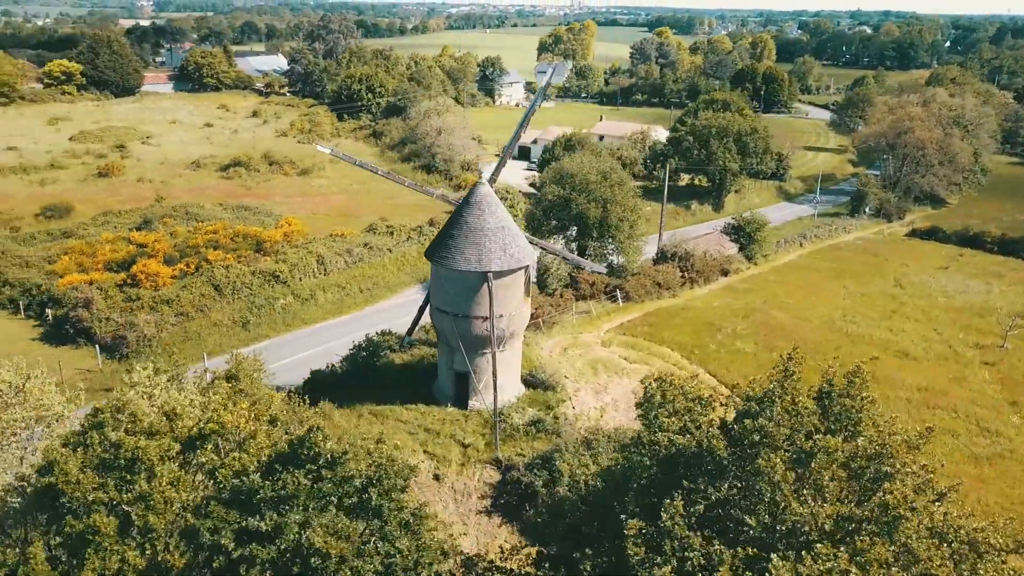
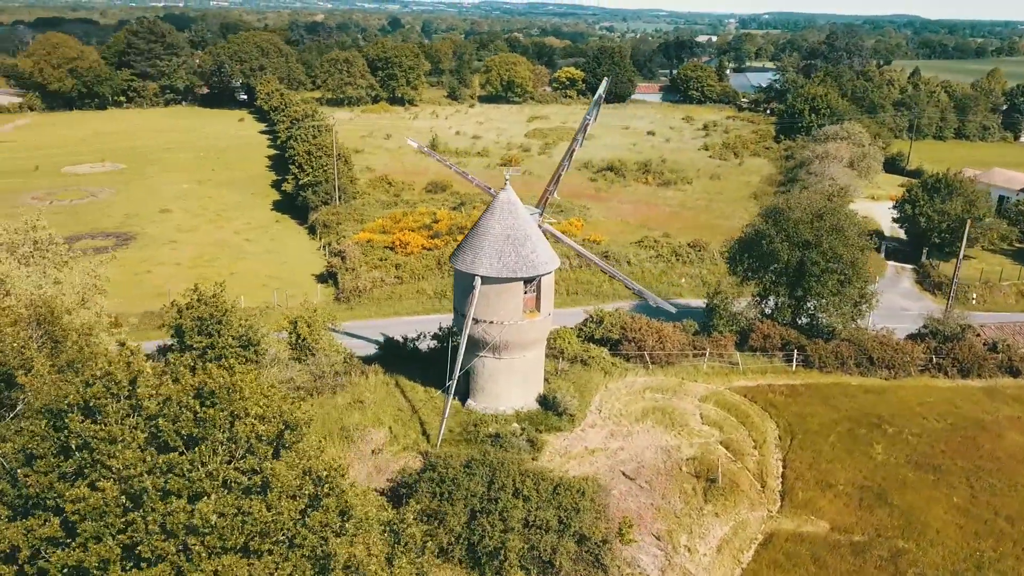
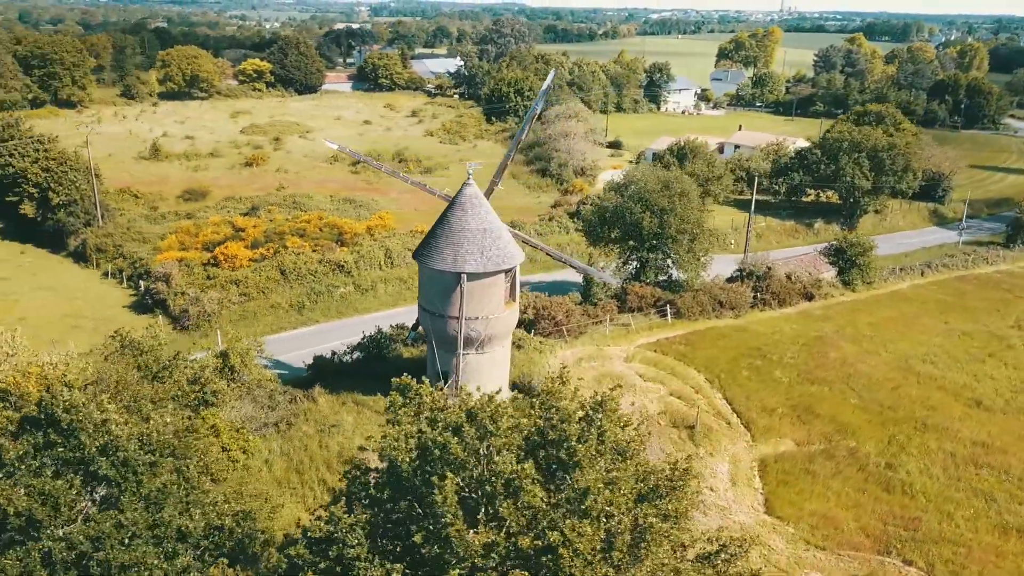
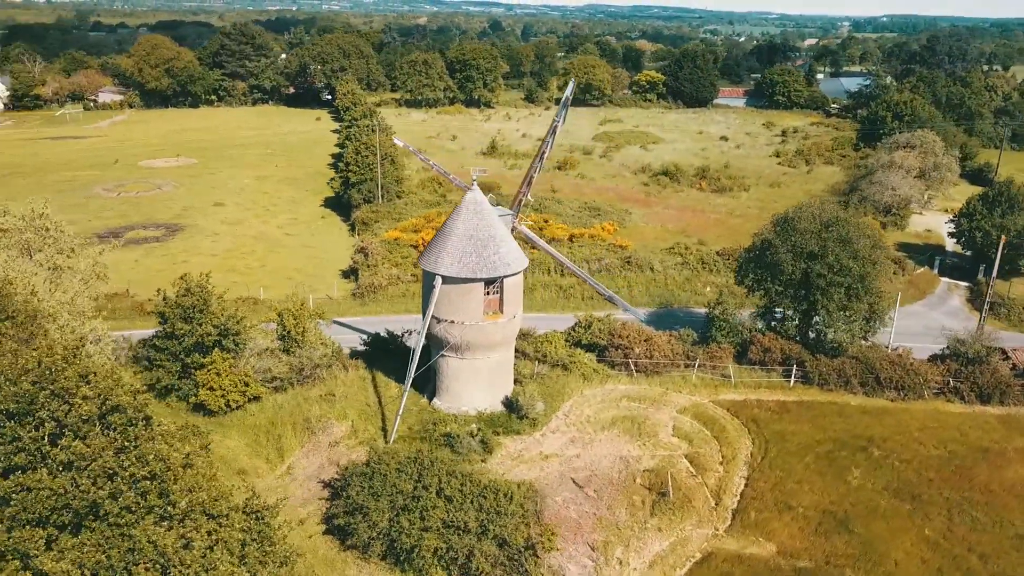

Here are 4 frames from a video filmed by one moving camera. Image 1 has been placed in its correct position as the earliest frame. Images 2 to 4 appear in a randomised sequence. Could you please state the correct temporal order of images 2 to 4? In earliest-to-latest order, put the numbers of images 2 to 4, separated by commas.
3, 2, 4
